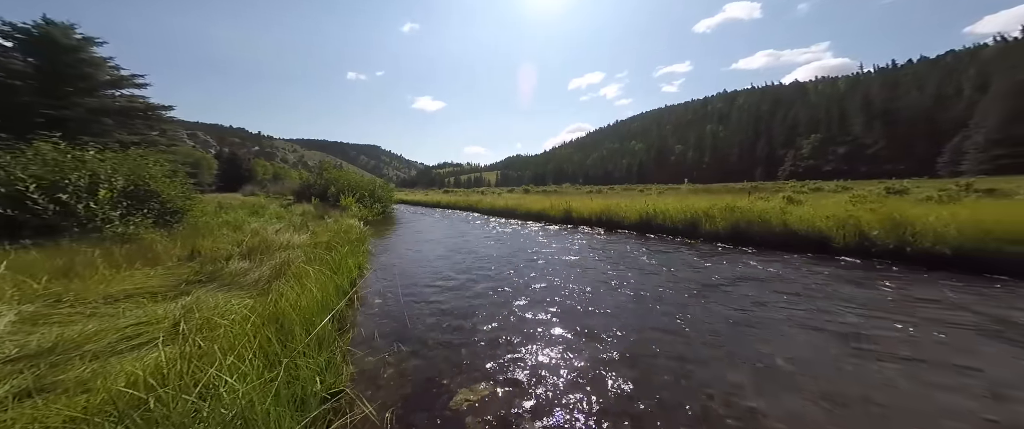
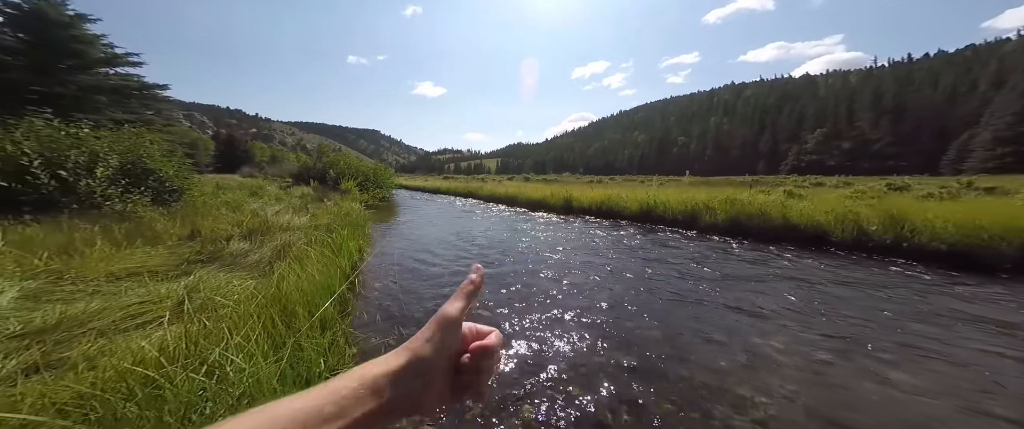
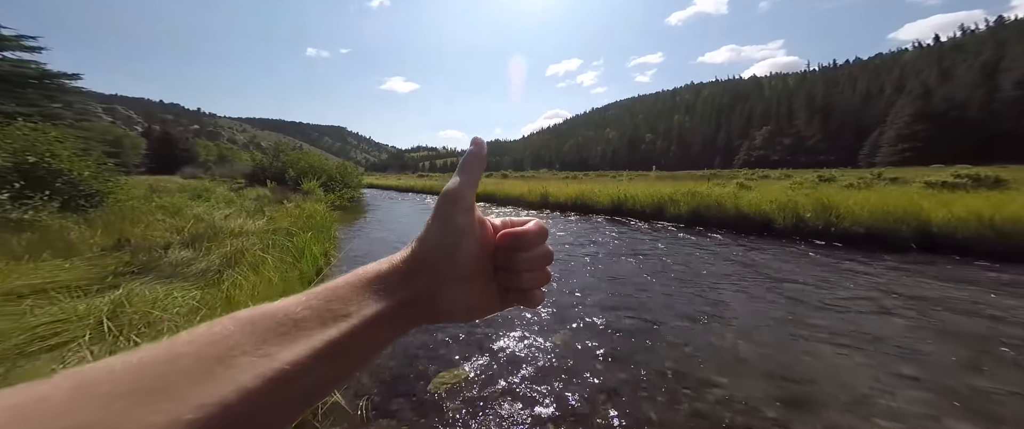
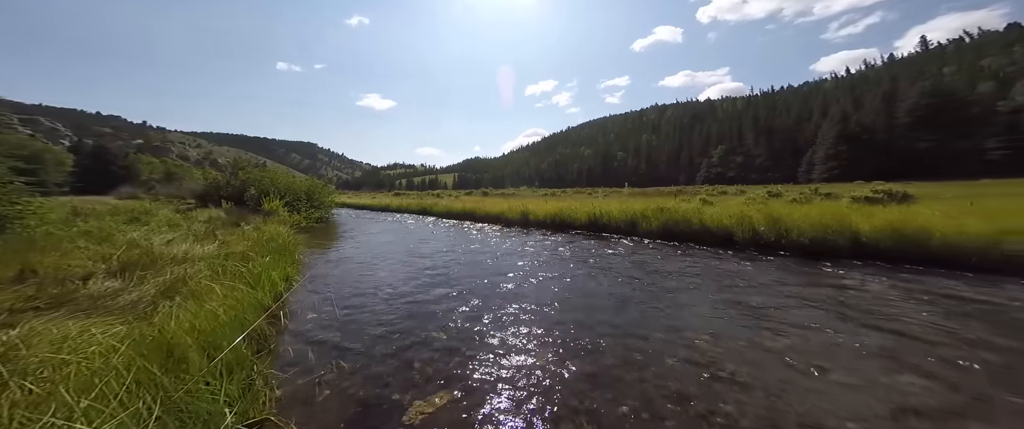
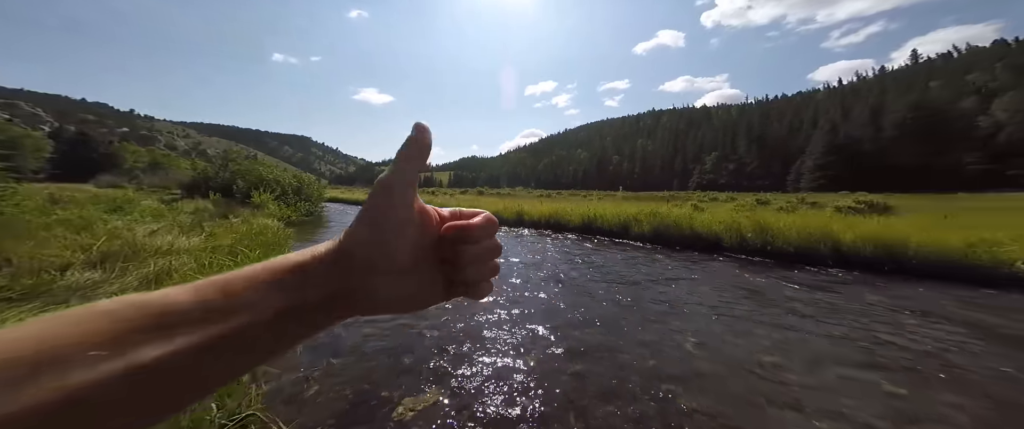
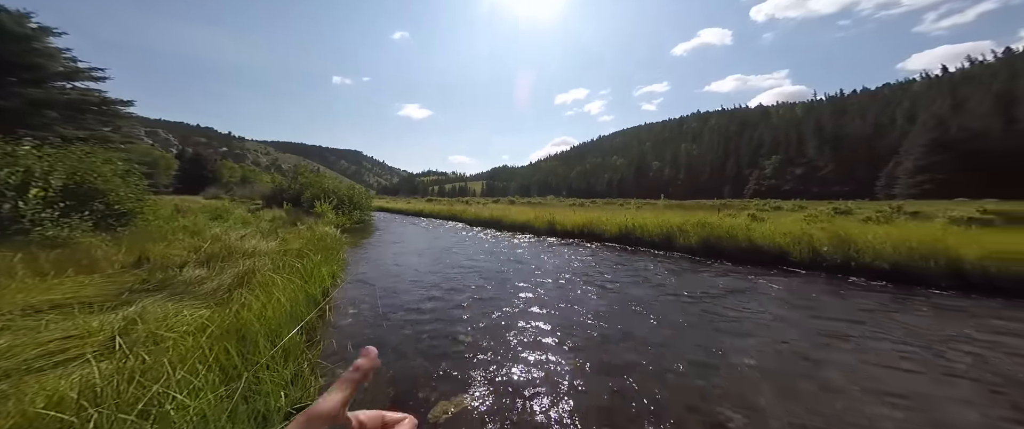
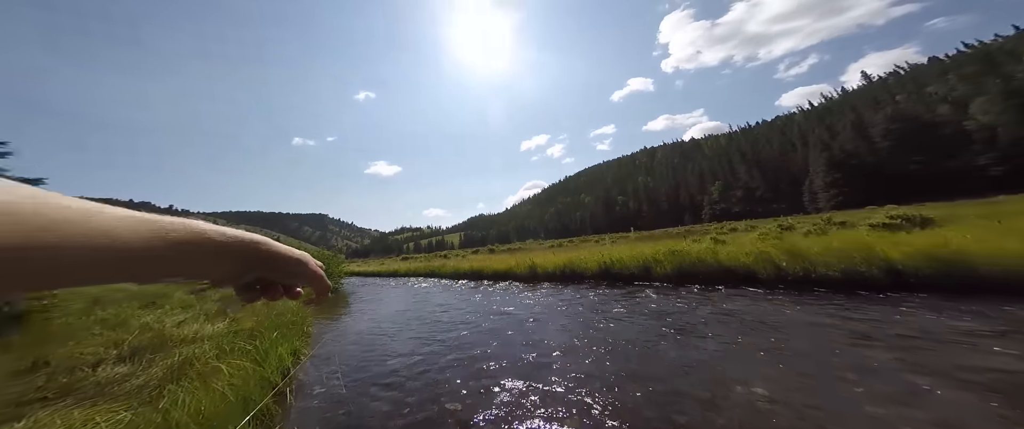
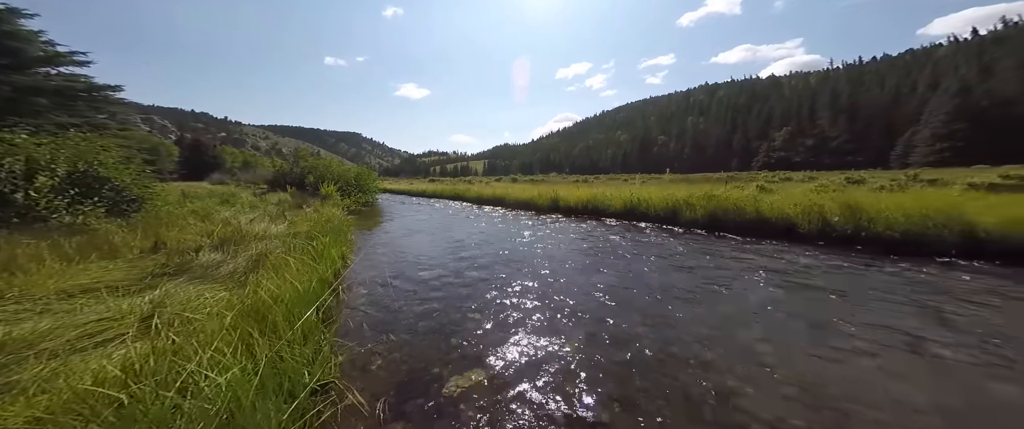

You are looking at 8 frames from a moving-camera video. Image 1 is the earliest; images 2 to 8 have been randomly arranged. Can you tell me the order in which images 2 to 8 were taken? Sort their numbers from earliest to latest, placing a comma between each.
6, 5, 3, 2, 8, 4, 7
